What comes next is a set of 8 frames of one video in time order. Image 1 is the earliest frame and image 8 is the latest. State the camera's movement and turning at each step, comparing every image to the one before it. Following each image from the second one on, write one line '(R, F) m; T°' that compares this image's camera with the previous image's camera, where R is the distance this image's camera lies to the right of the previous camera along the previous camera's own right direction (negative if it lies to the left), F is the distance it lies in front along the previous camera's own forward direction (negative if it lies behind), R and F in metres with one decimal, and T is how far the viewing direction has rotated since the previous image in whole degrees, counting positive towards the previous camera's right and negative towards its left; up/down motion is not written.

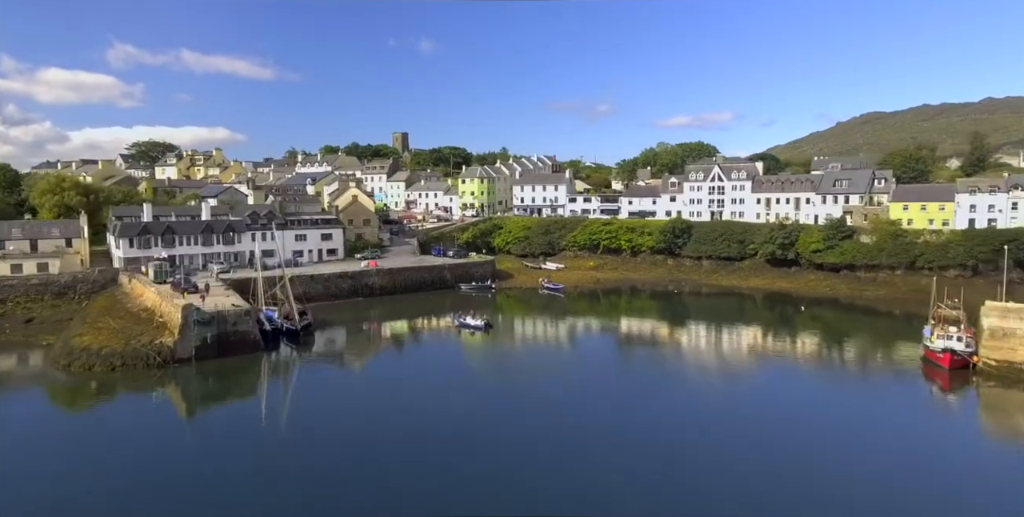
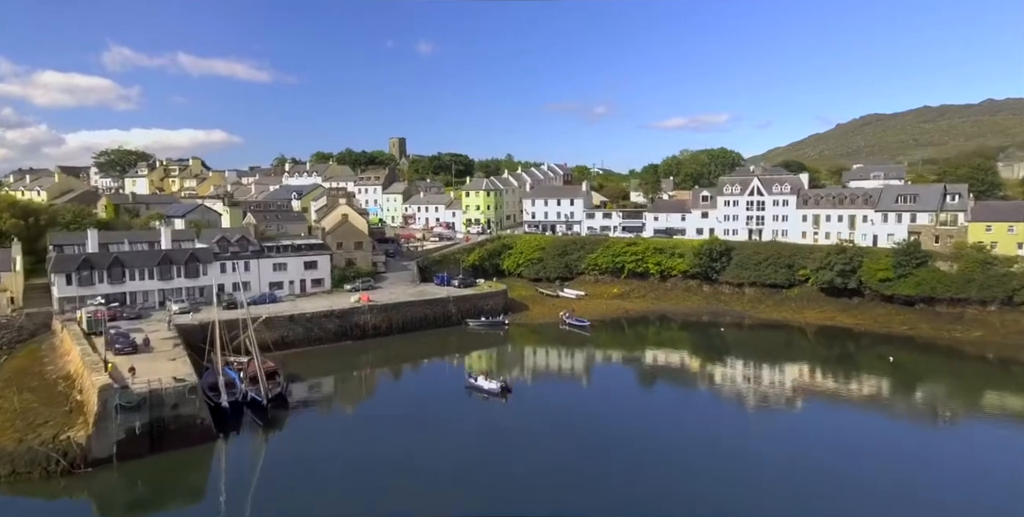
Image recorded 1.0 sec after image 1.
(-1.2, +7.6) m; 0°
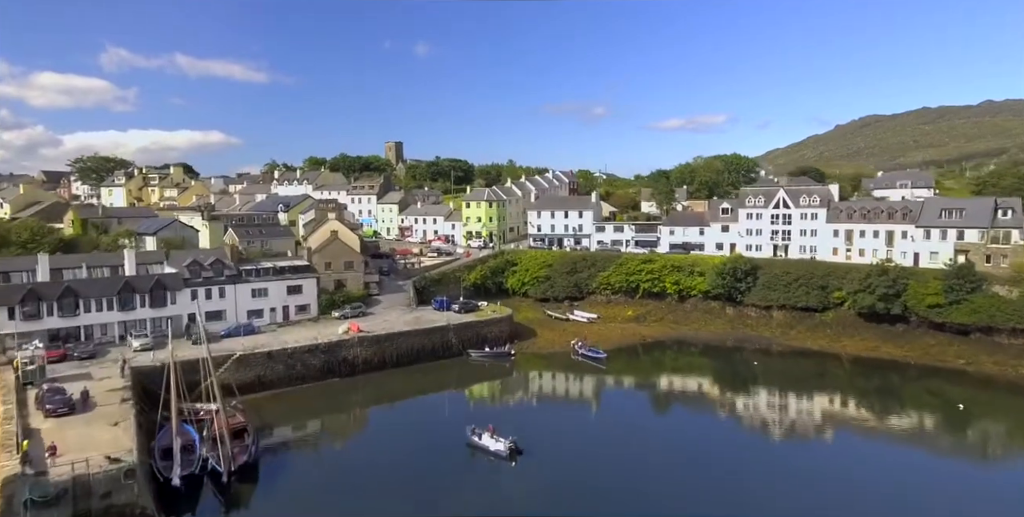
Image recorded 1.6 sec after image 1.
(-0.5, +4.5) m; 0°
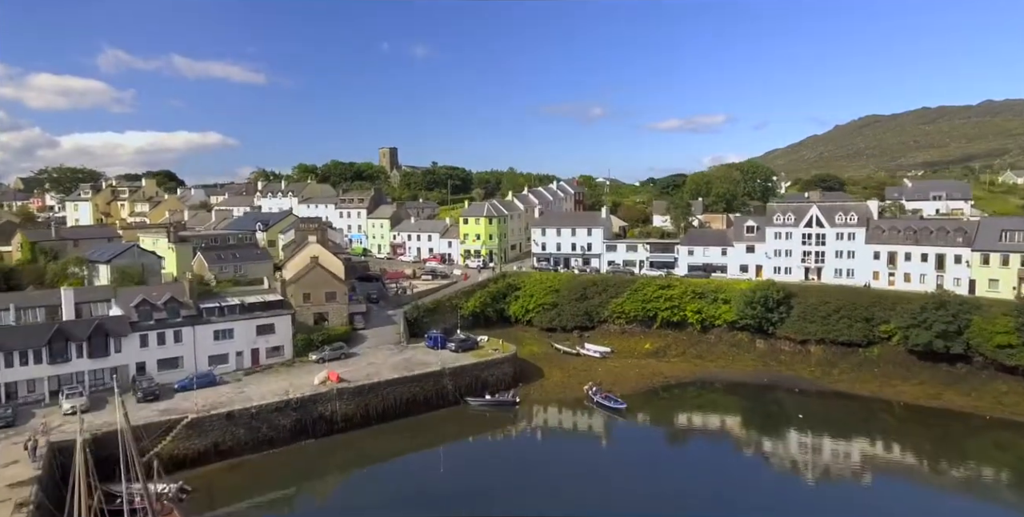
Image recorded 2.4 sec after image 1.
(-0.3, +5.3) m; 0°
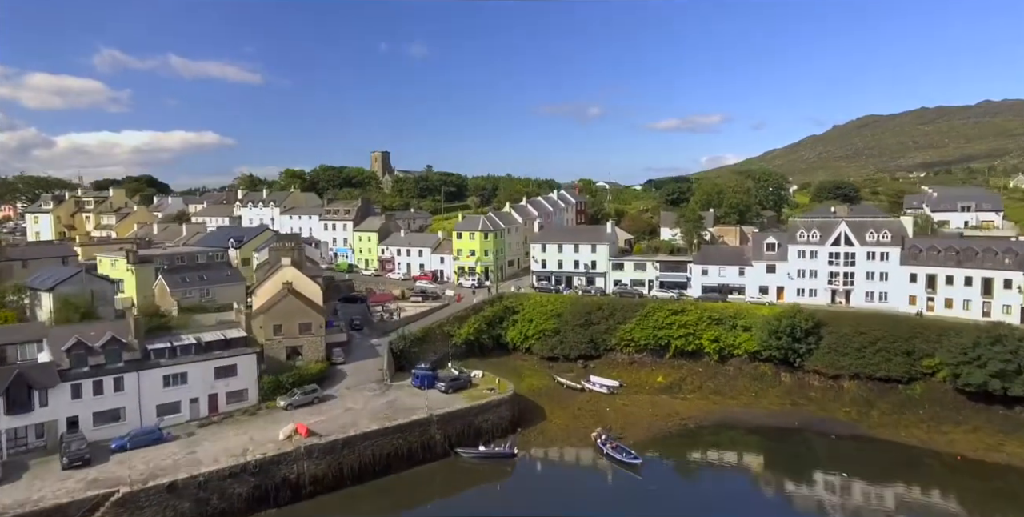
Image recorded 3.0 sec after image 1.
(0.0, +4.5) m; 0°
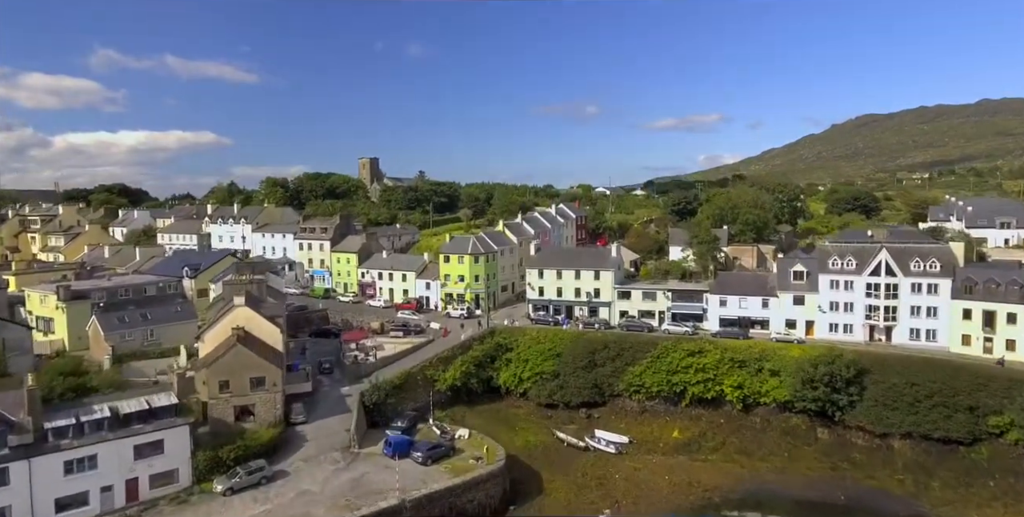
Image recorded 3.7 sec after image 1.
(+0.3, +5.6) m; 0°
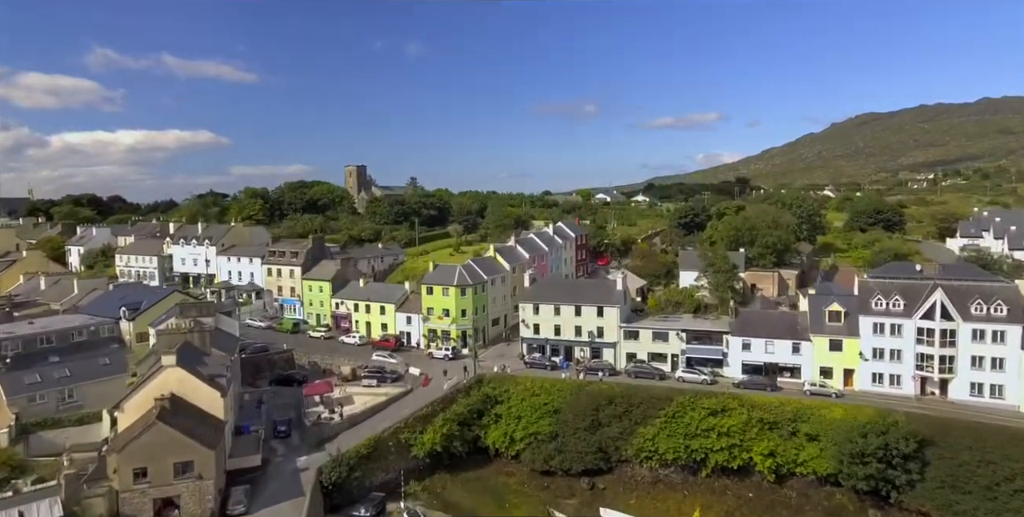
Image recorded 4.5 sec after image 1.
(+0.5, +5.7) m; 0°
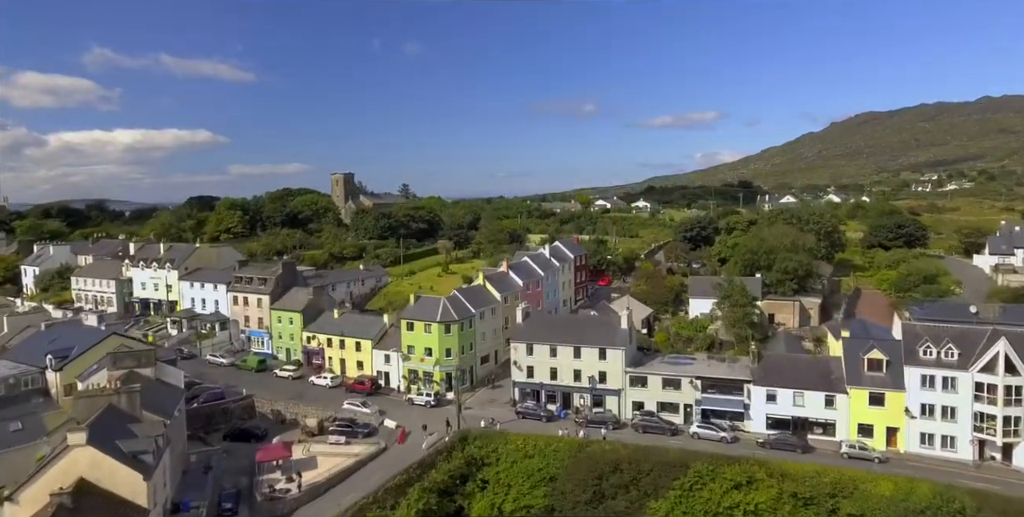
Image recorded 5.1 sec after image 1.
(+0.5, +4.8) m; 0°
